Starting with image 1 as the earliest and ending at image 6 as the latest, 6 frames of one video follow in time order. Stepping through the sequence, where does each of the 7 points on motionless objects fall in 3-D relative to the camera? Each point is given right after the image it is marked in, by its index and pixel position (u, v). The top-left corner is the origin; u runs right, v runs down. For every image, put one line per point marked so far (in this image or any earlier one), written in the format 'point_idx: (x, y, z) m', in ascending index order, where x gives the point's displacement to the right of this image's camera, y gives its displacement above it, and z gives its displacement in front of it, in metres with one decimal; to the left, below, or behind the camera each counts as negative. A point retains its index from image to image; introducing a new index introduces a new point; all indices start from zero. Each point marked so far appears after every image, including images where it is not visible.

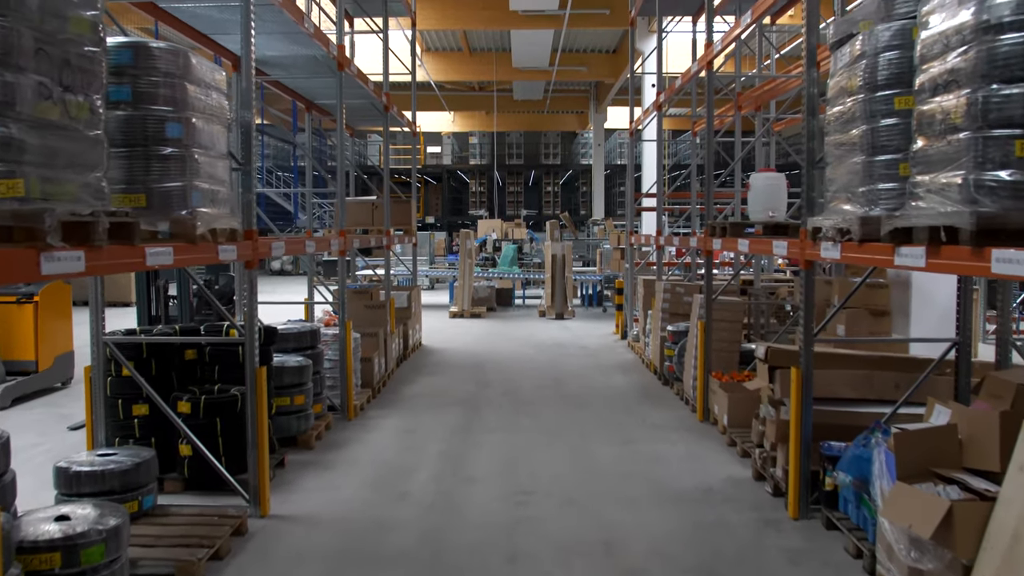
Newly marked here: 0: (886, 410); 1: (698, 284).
0: (+1.5, -0.5, +3.6) m
1: (+1.4, 0.0, +6.8) m
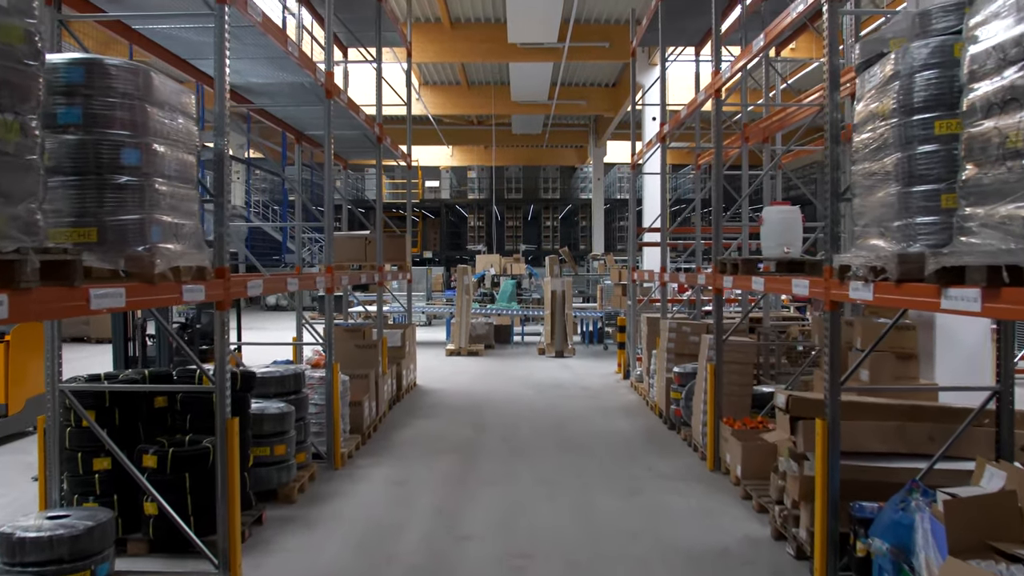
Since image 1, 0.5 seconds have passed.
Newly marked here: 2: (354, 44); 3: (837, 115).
0: (+1.4, -0.6, +3.3) m
1: (+1.3, -0.2, +6.5) m
2: (-1.4, +2.2, +8.5) m
3: (+1.1, +0.6, +3.2) m
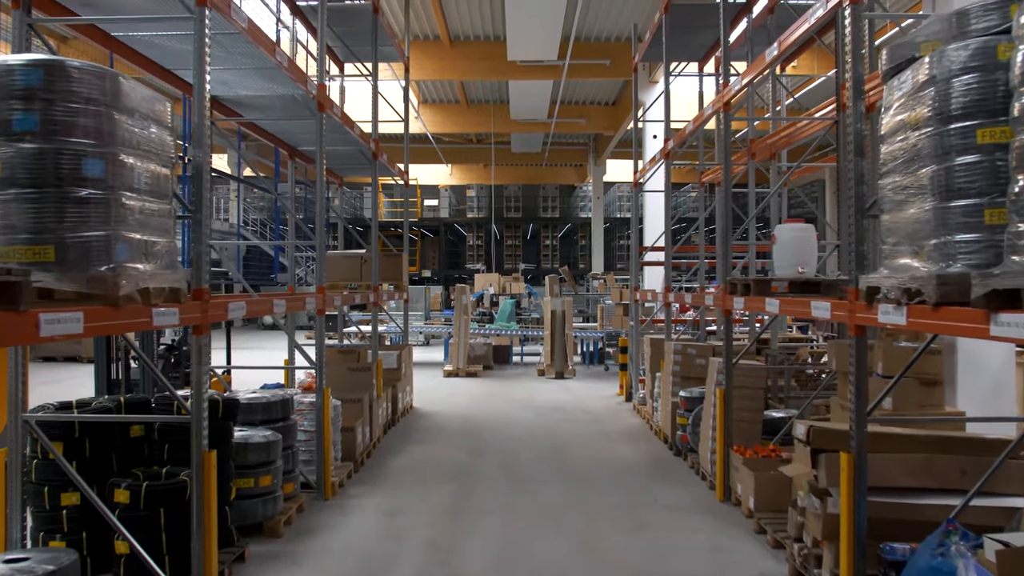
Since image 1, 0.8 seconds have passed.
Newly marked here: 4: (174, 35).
0: (+1.4, -0.7, +3.0) m
1: (+1.3, -0.4, +6.2) m
2: (-1.5, +2.1, +8.3) m
3: (+1.1, +0.5, +3.0) m
4: (-1.4, +1.1, +3.9) m
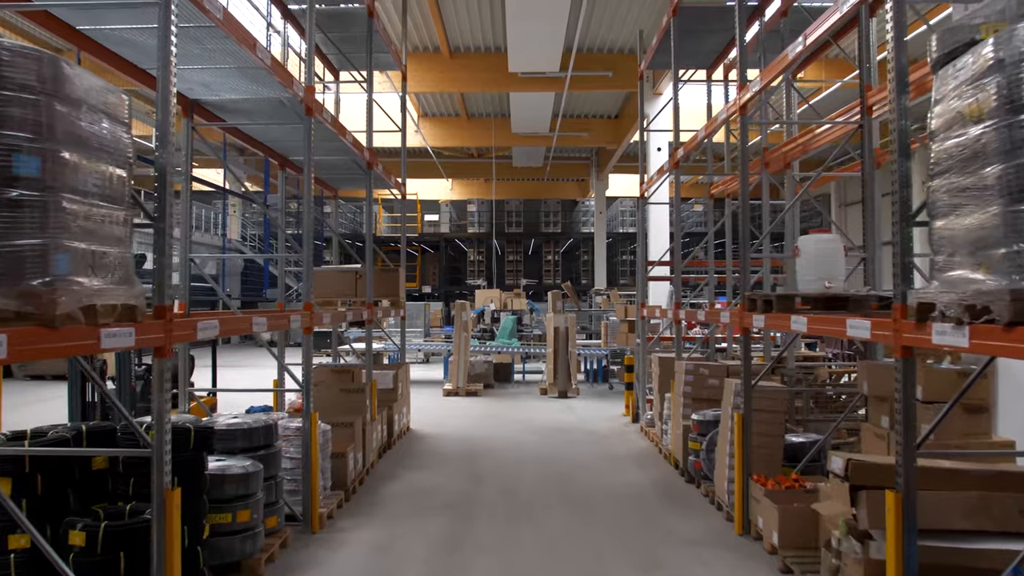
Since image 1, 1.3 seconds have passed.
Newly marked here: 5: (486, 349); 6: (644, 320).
0: (+1.4, -0.7, +2.7) m
1: (+1.4, -0.5, +5.9) m
2: (-1.4, +1.9, +8.0) m
3: (+1.1, +0.5, +2.7) m
4: (-1.4, +1.0, +3.6) m
5: (-0.3, -0.8, +12.0) m
6: (+1.2, -0.3, +8.4) m
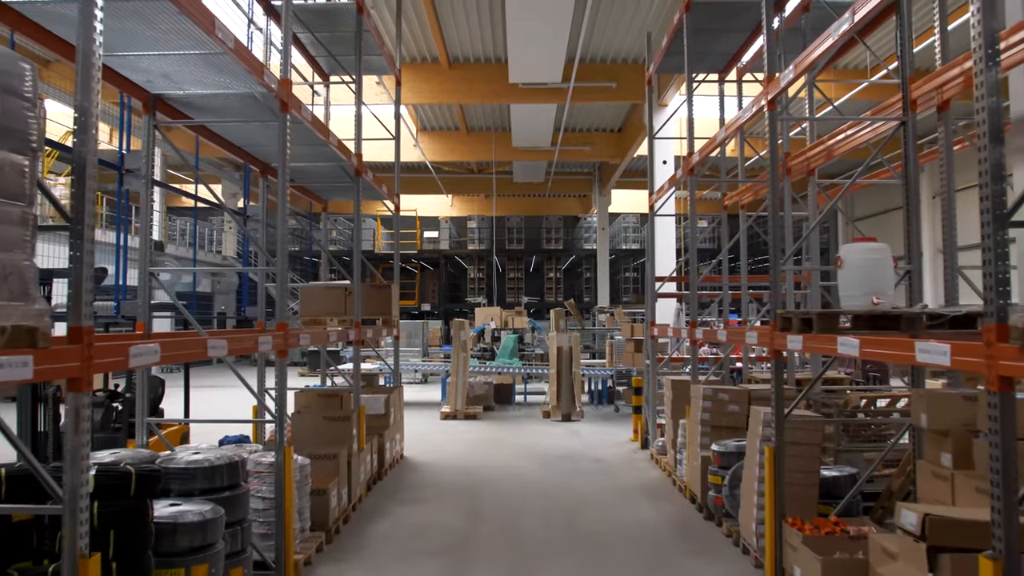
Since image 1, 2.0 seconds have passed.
0: (+1.4, -0.8, +2.1) m
1: (+1.4, -0.6, +5.4) m
2: (-1.4, +1.8, +7.6) m
3: (+1.1, +0.4, +2.2) m
4: (-1.4, +0.9, +3.1) m
5: (-0.3, -1.0, +11.5) m
6: (+1.2, -0.4, +7.9) m
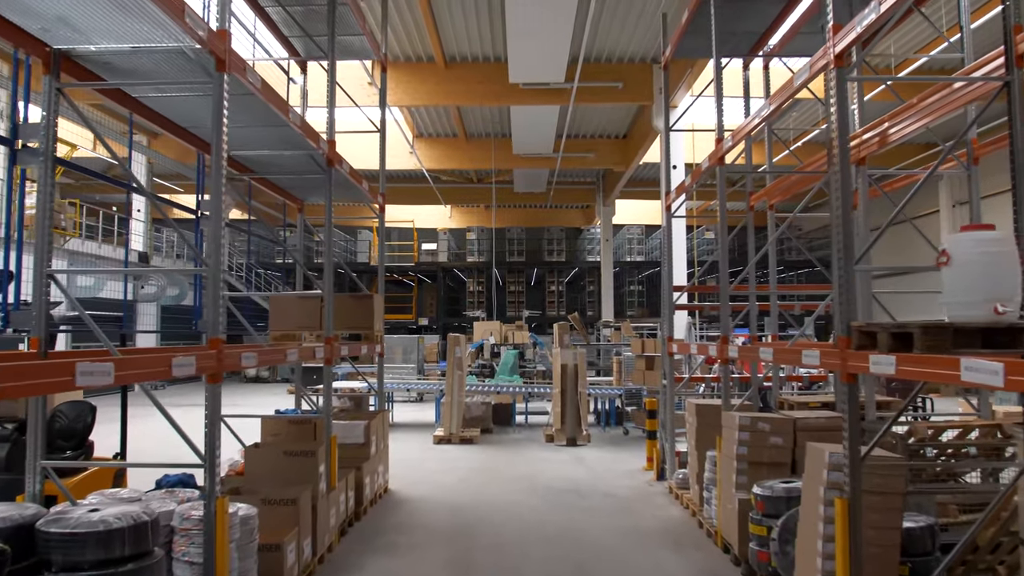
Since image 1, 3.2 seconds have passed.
0: (+1.4, -0.8, +1.2) m
1: (+1.3, -0.6, +4.5) m
2: (-1.4, +1.7, +6.7) m
3: (+1.1, +0.5, +1.3) m
4: (-1.4, +0.9, +2.2) m
5: (-0.3, -1.2, +10.6) m
6: (+1.2, -0.5, +7.0) m
